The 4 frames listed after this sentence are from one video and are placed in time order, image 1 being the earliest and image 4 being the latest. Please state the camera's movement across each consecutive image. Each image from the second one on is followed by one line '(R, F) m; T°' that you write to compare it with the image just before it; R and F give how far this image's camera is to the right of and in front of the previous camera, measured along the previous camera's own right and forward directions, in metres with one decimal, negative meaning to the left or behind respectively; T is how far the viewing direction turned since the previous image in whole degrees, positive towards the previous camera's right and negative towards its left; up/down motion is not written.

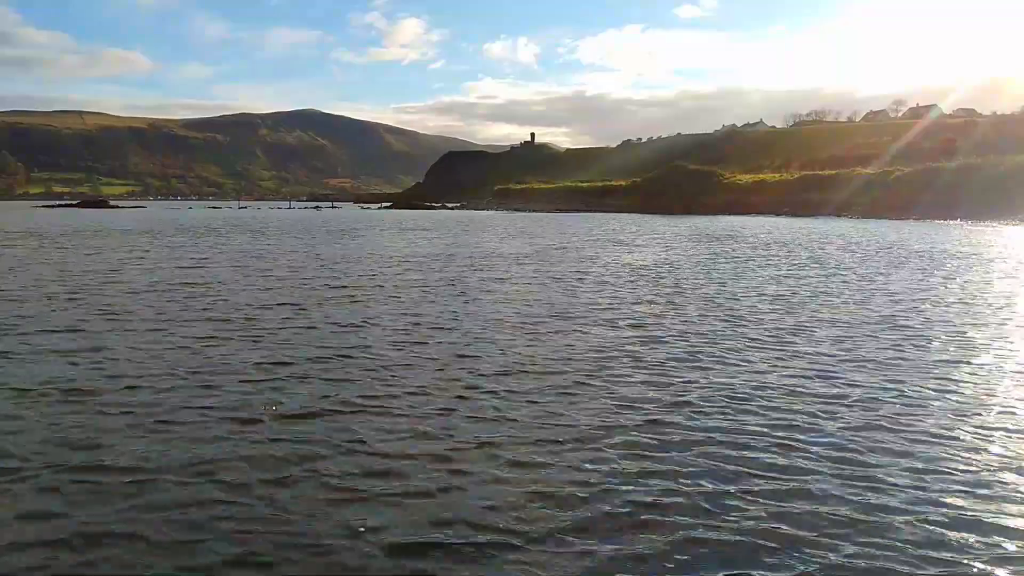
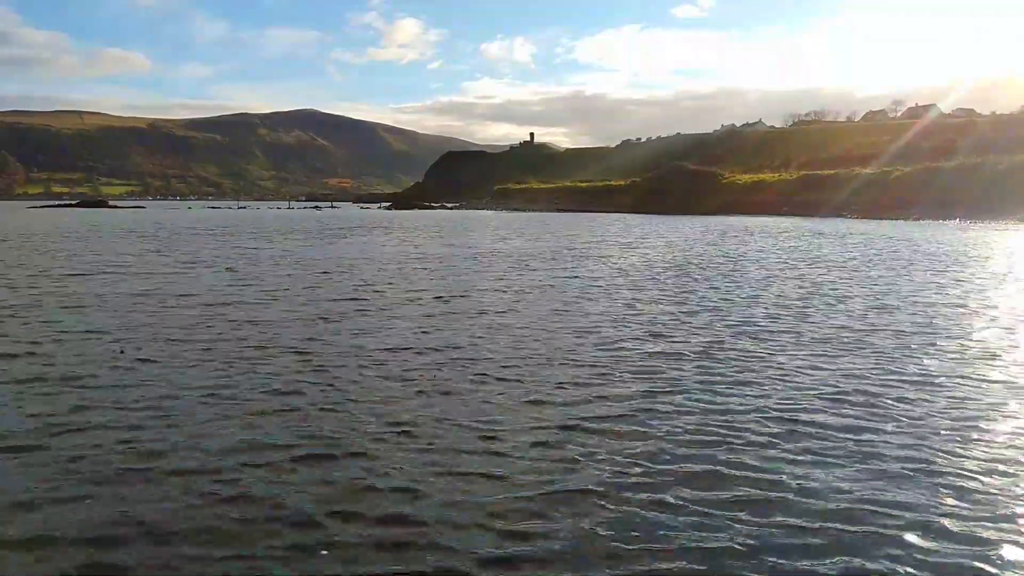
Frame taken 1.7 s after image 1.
(-2.9, -2.3) m; 0°
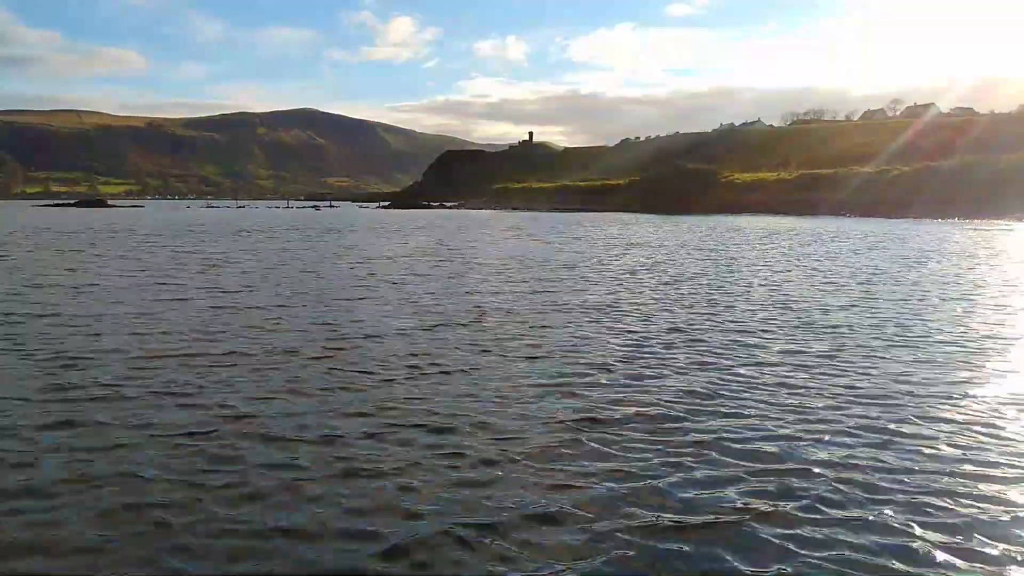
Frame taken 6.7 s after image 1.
(+0.3, -0.2) m; 0°
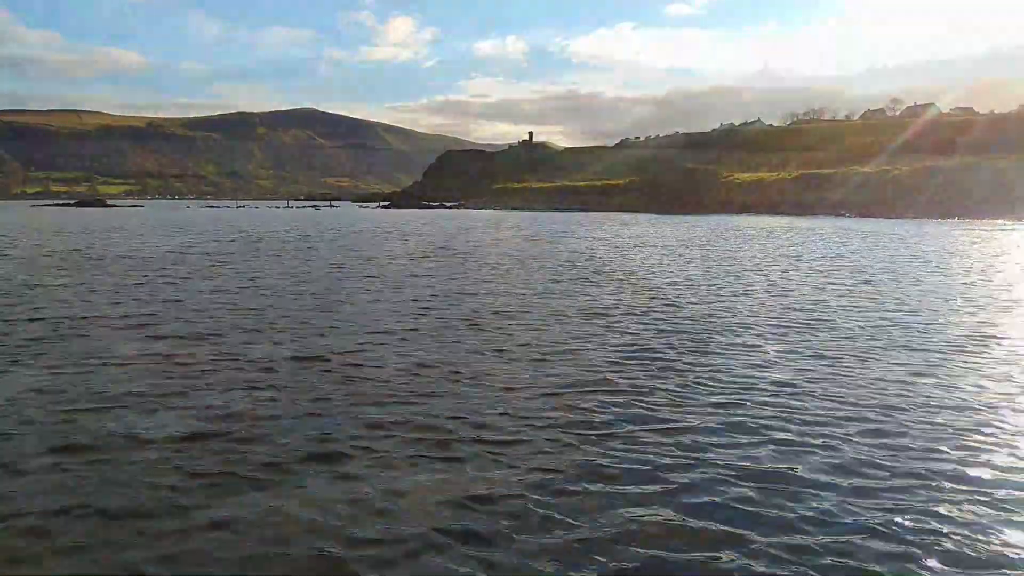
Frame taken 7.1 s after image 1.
(-1.0, -0.2) m; 0°
